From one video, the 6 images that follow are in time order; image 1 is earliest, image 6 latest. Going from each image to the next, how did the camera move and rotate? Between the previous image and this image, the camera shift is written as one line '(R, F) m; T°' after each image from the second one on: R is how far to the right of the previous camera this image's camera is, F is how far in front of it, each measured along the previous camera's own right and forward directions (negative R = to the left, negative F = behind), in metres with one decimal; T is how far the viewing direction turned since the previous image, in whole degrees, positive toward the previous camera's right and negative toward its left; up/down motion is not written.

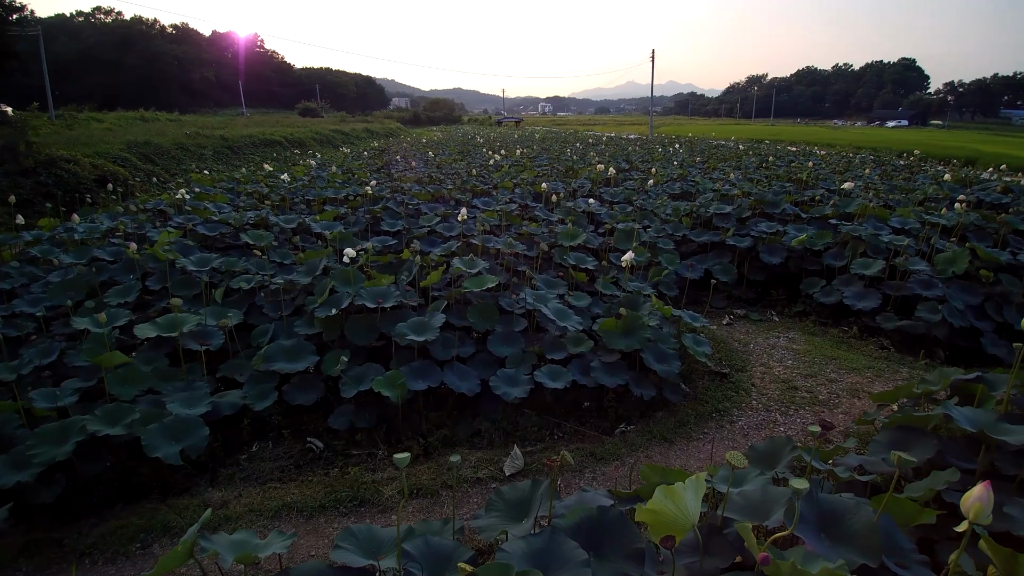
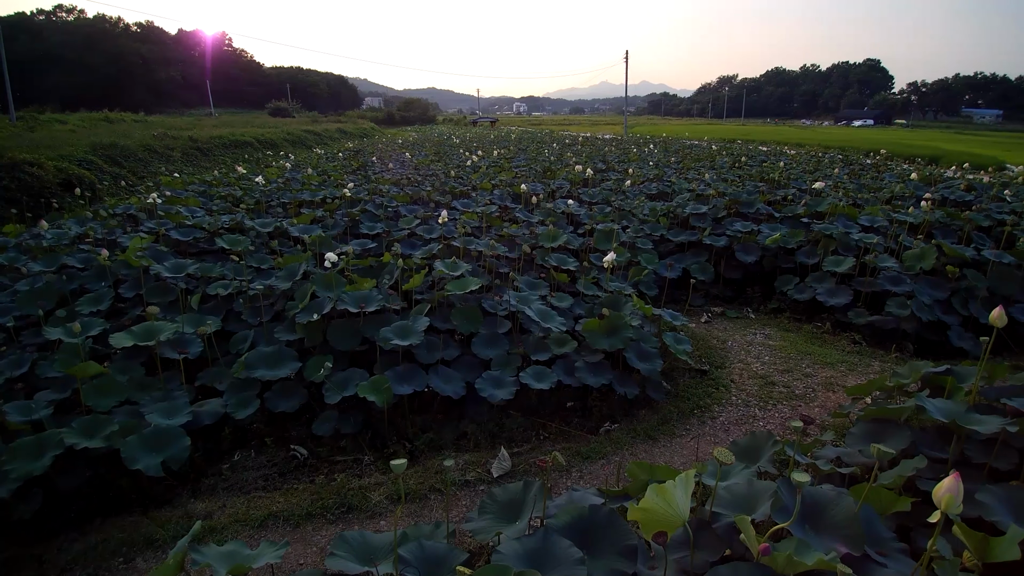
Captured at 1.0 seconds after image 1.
(0.0, 0.0) m; +2°
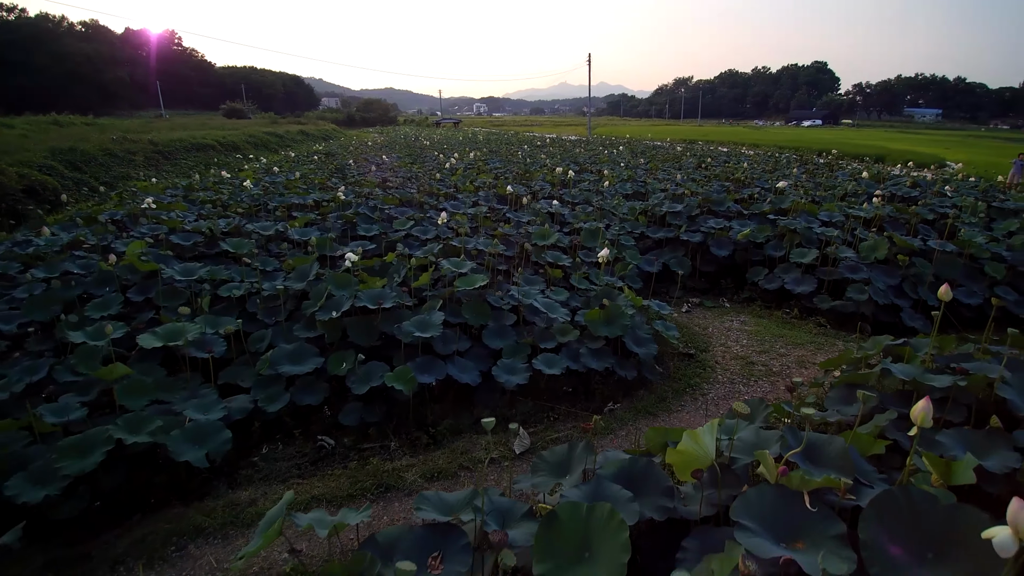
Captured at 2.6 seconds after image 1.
(-0.3, -0.3) m; +4°
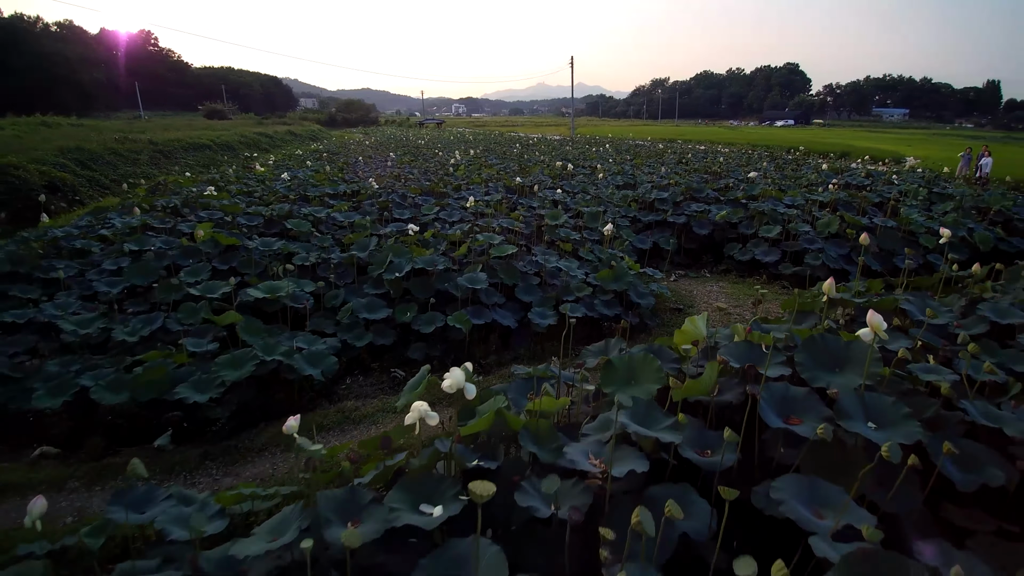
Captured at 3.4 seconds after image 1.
(-0.4, -0.9) m; +2°
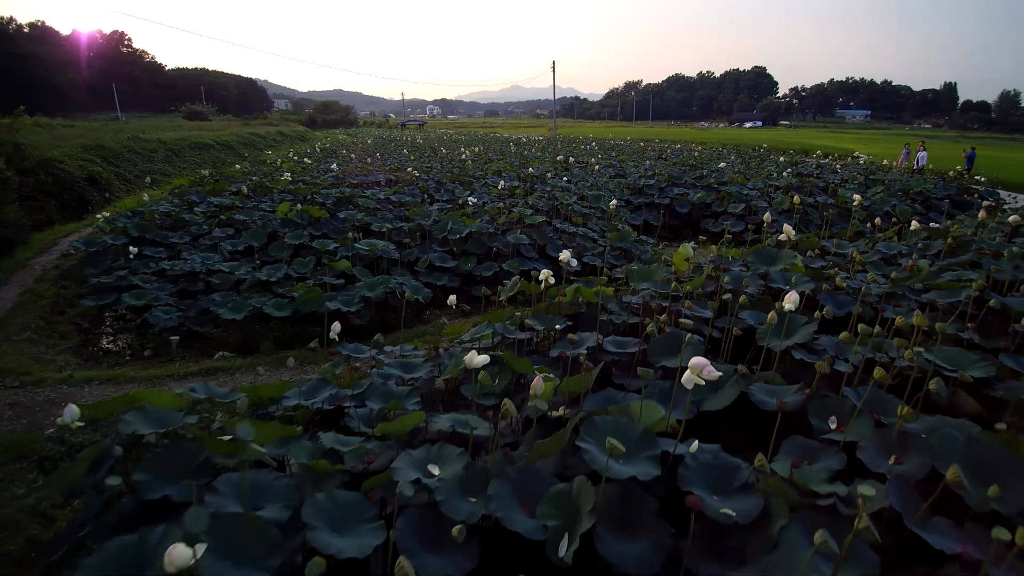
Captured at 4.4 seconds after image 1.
(-0.6, -1.4) m; +3°
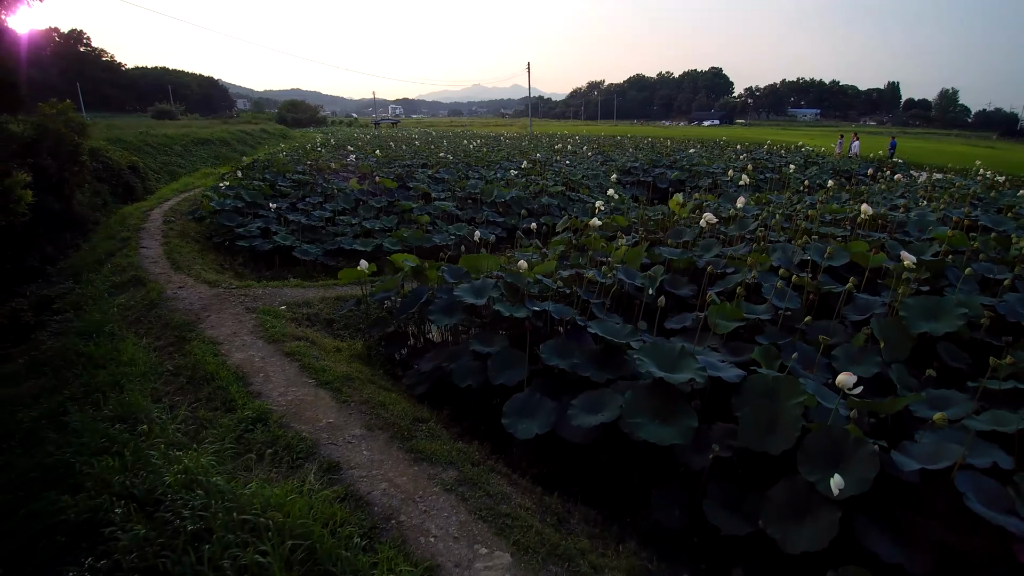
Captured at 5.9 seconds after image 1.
(-1.0, -1.9) m; +4°
